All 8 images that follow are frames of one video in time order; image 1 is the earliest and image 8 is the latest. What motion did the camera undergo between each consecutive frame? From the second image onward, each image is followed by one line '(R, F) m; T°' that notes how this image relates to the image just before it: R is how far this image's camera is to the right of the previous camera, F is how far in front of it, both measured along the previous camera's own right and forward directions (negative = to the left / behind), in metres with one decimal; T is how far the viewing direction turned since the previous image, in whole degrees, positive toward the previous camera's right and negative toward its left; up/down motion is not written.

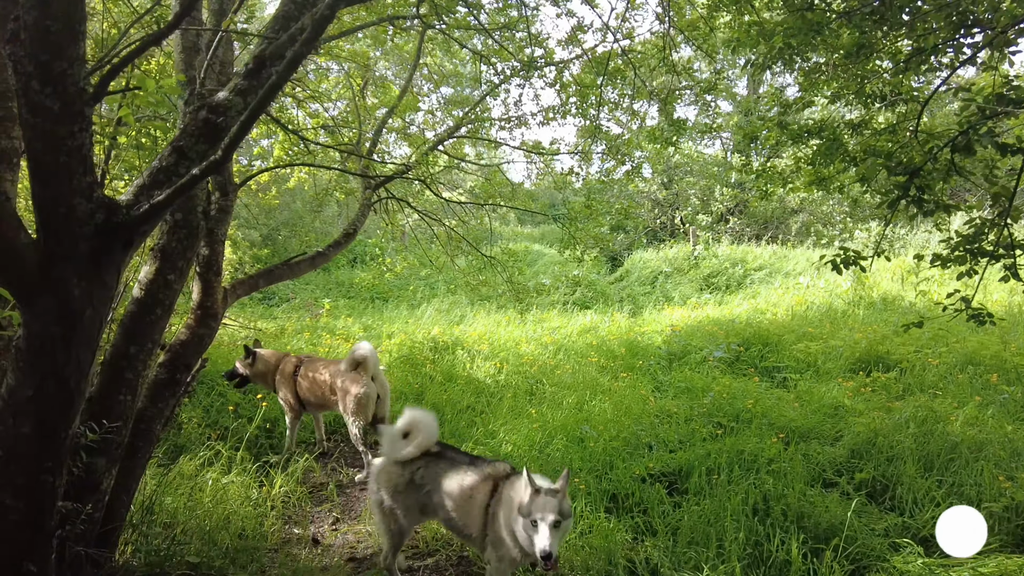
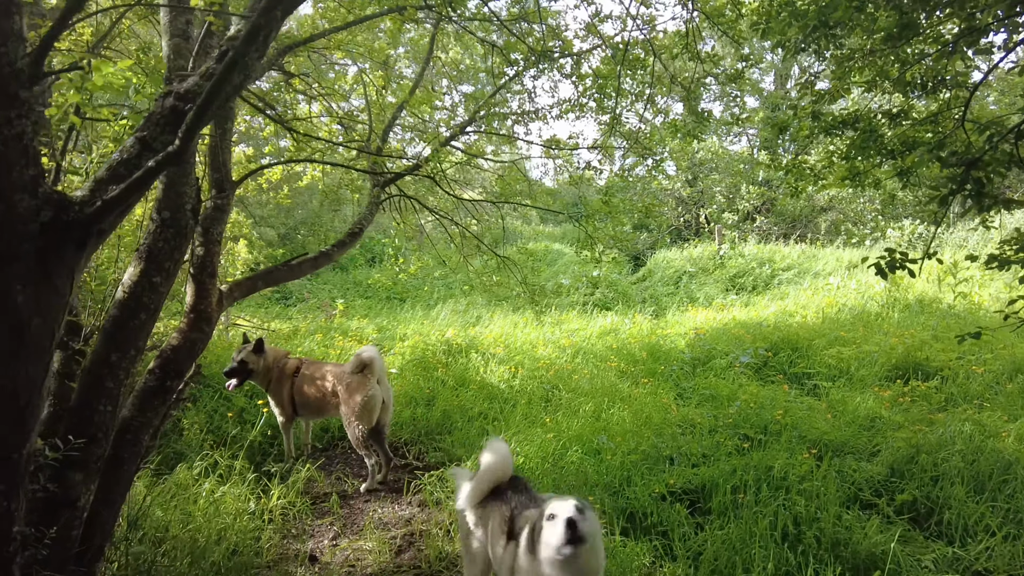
(+0.1, +0.2) m; -2°
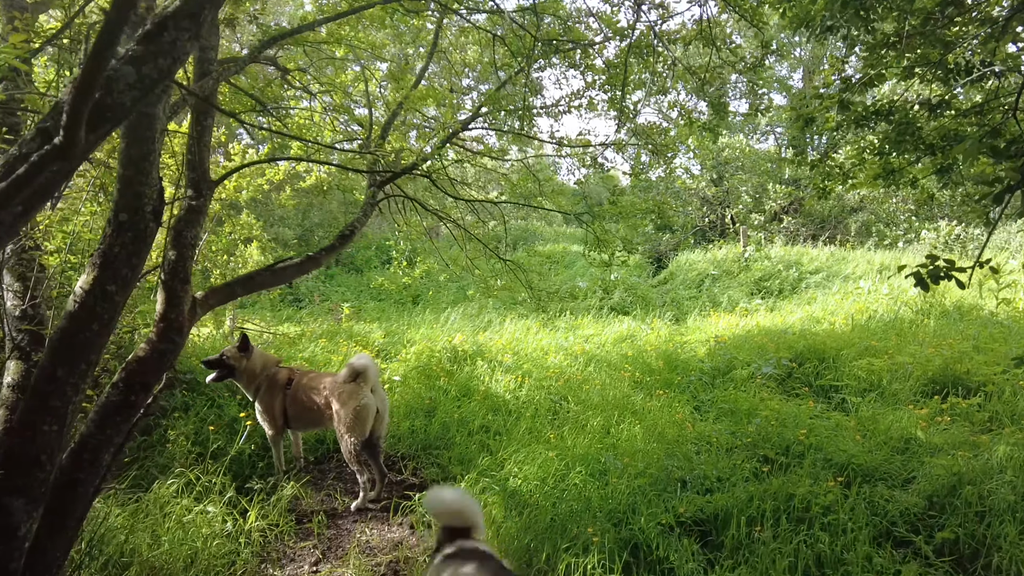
(+0.1, +0.3) m; -2°
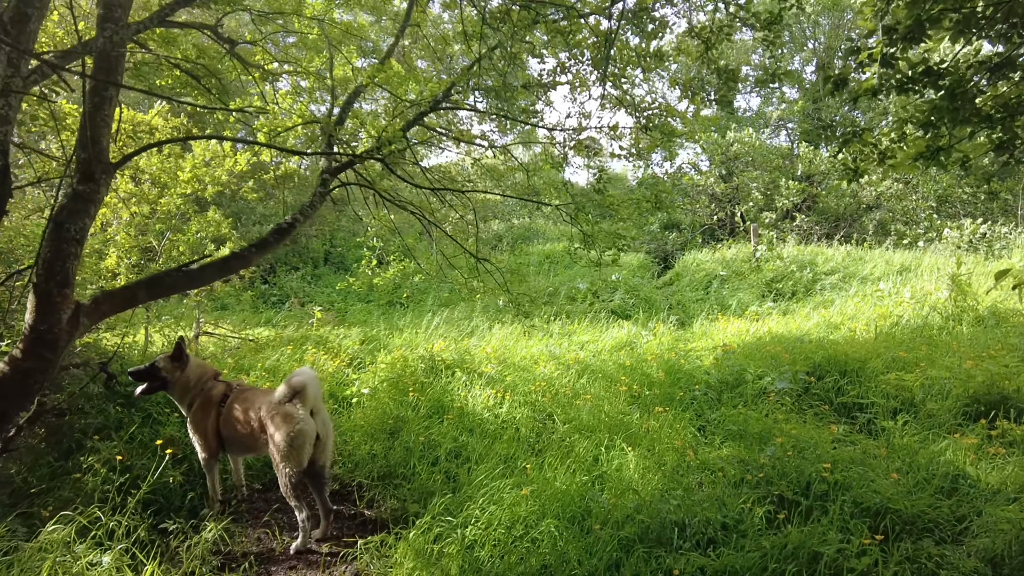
(+0.2, +0.6) m; -1°
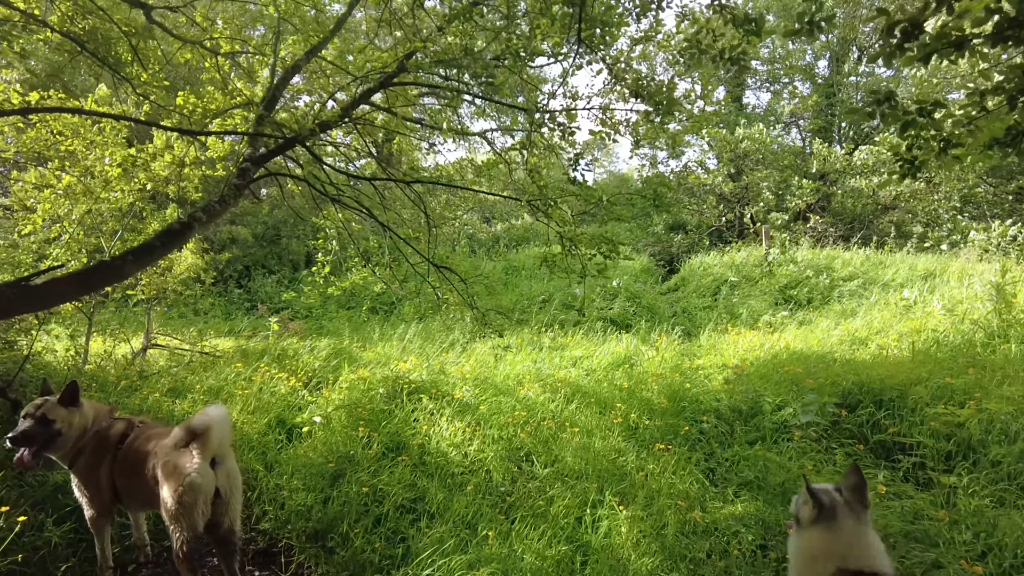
(+0.2, +0.7) m; 0°
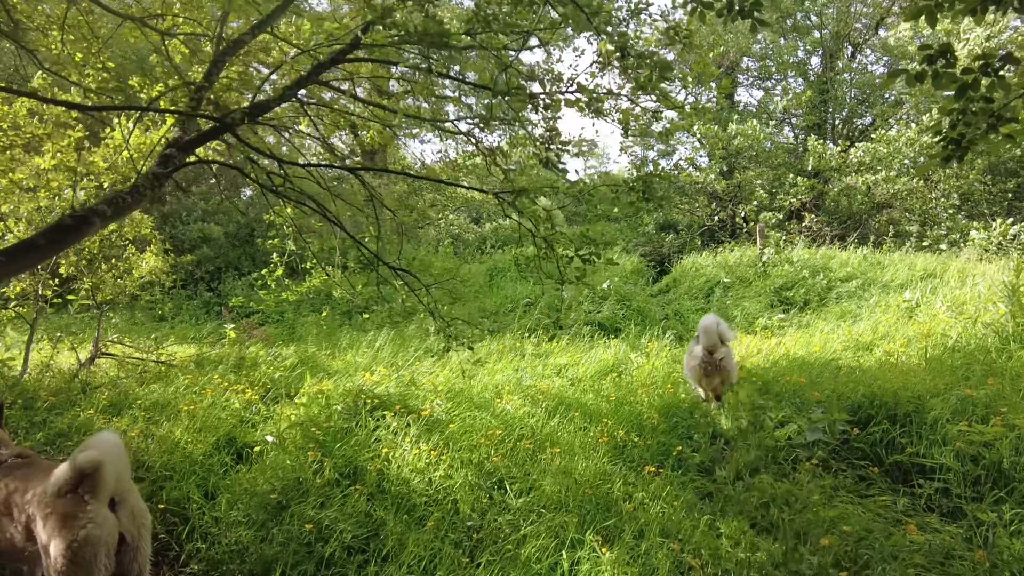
(+0.1, +0.4) m; +1°
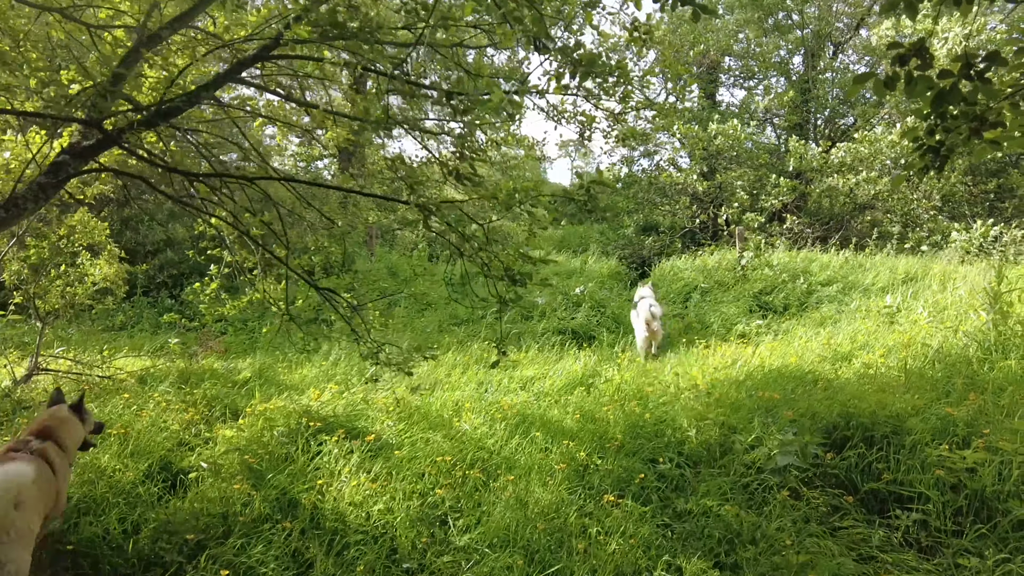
(+0.2, +0.3) m; +1°
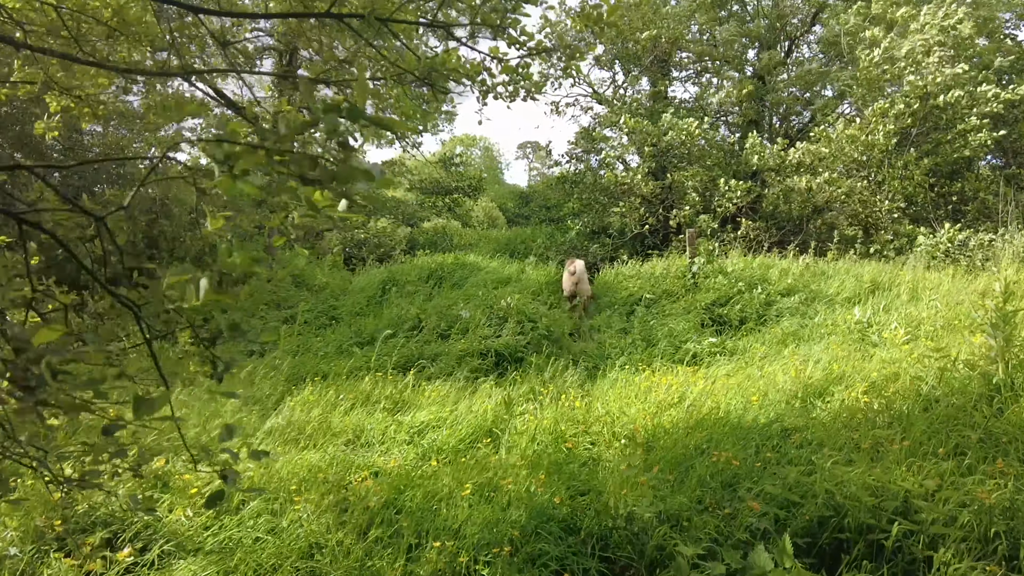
(+0.4, +1.1) m; +3°
